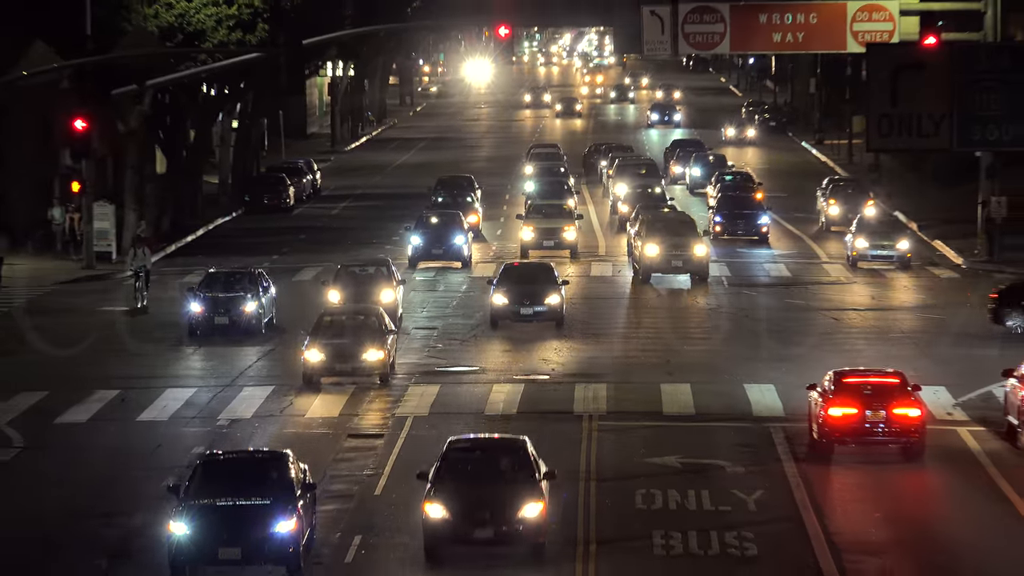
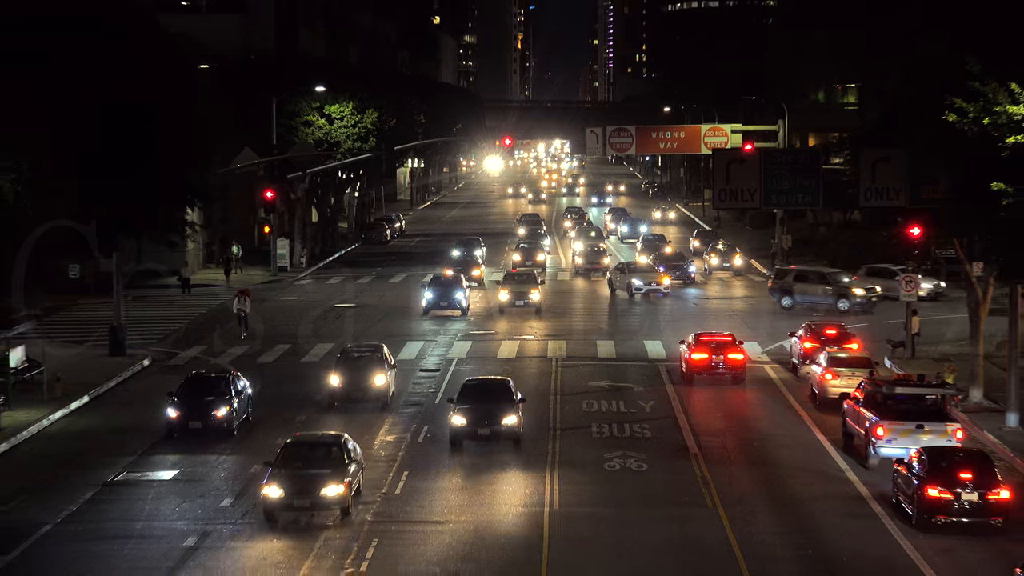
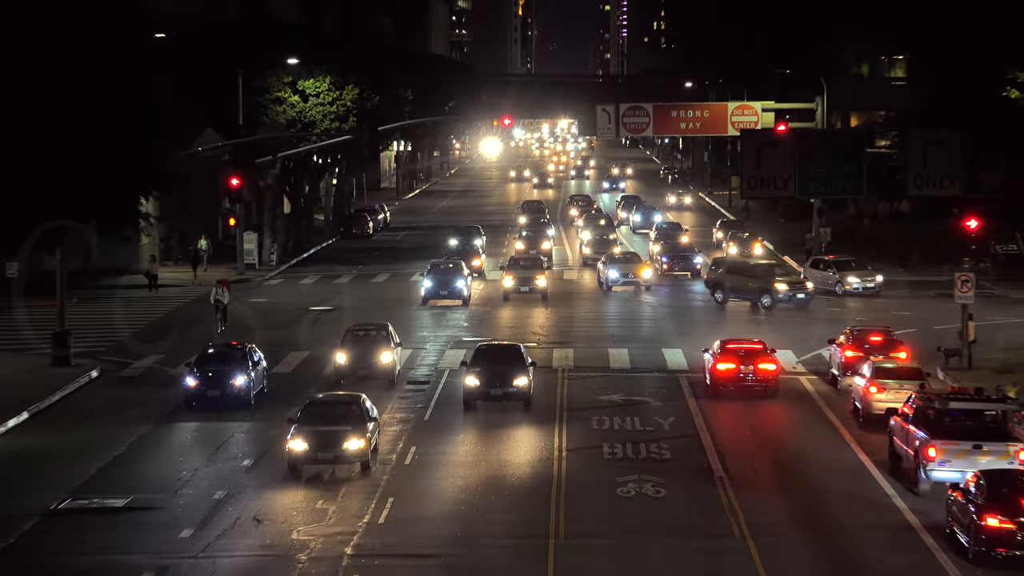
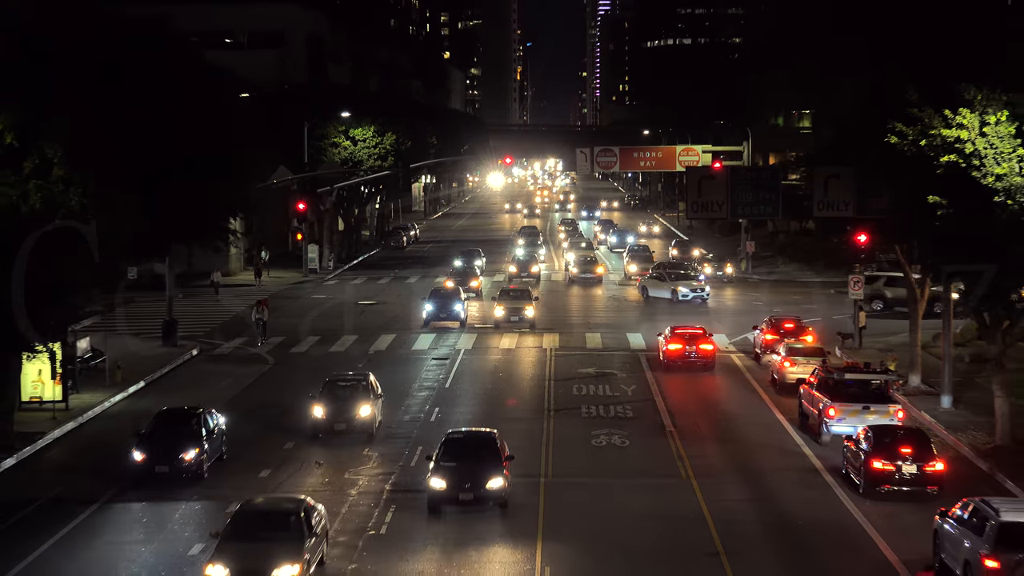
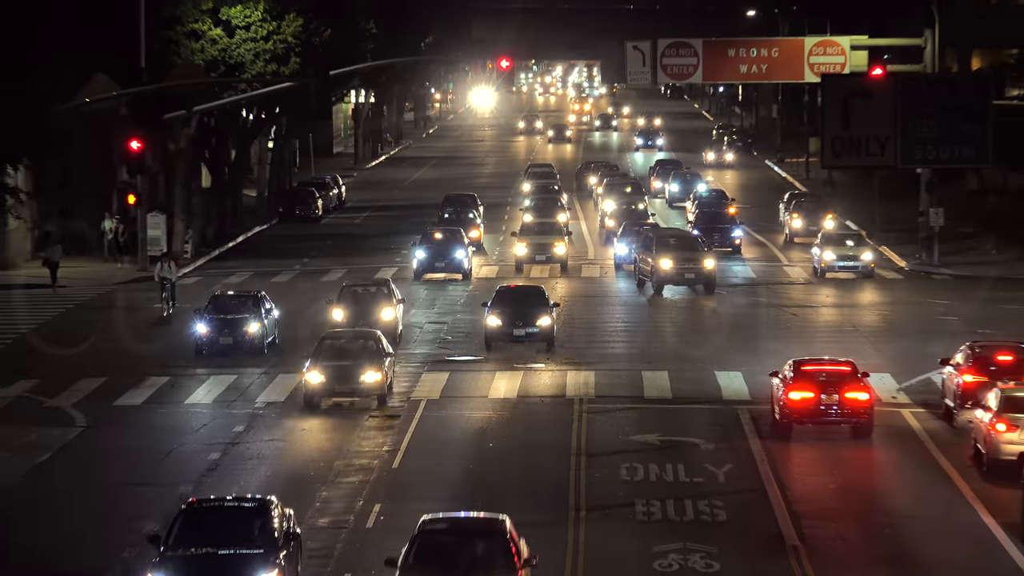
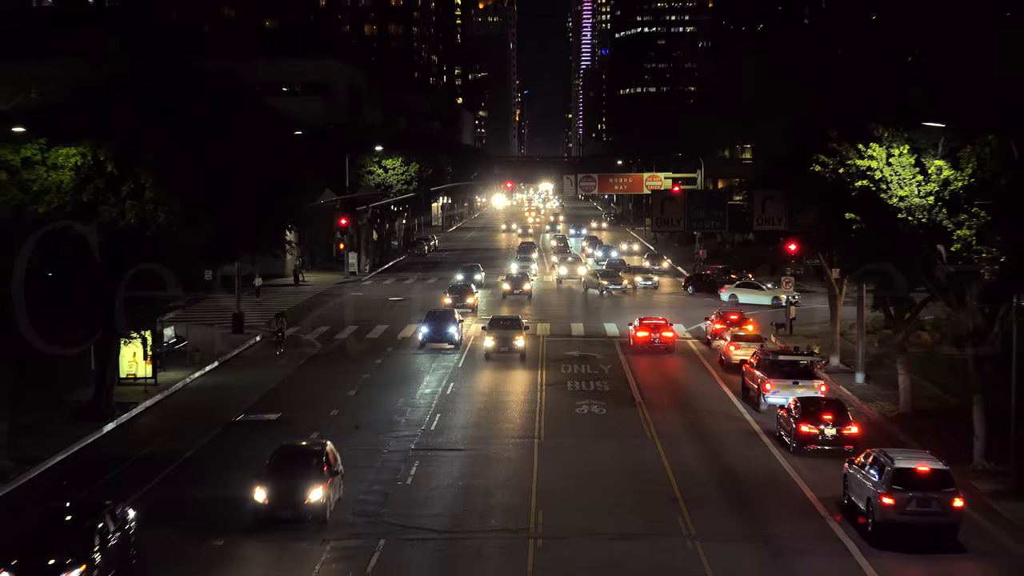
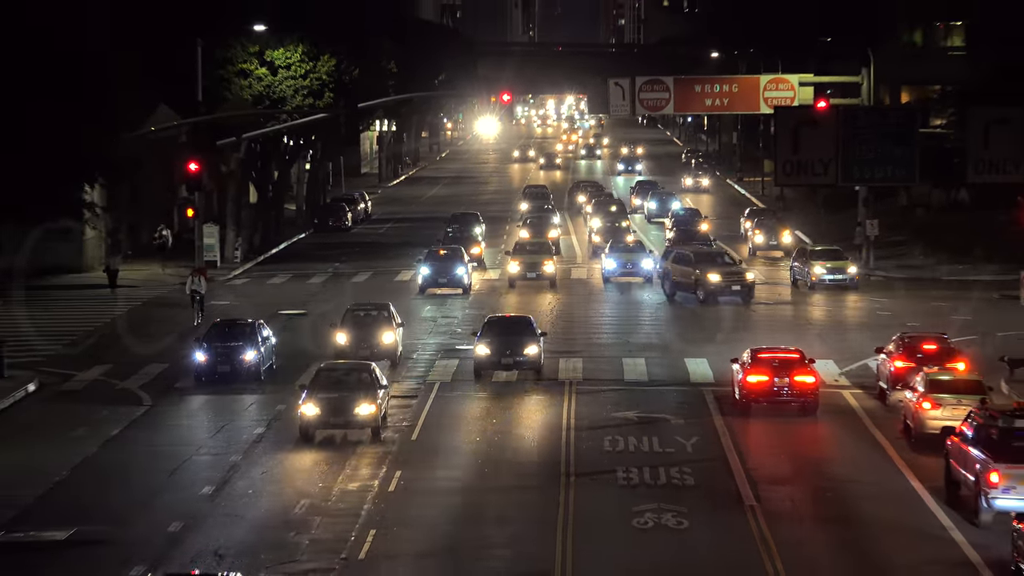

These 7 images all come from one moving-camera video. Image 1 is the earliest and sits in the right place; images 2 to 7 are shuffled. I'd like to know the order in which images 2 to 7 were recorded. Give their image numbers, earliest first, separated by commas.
5, 7, 3, 2, 4, 6
